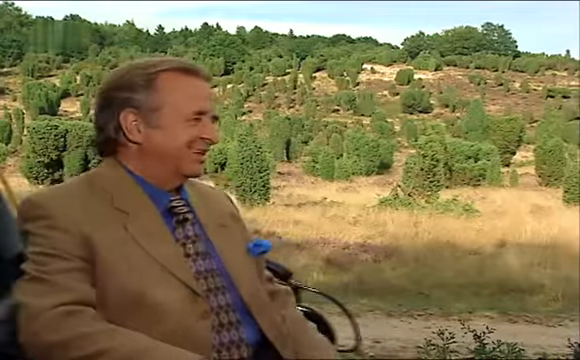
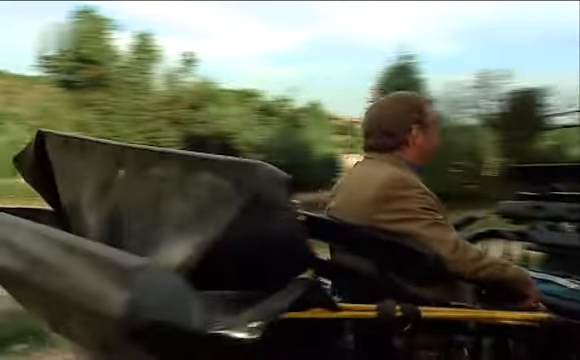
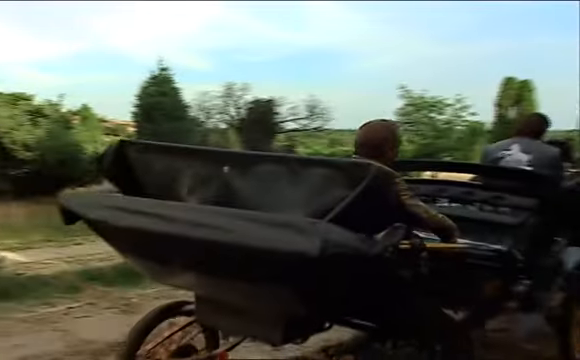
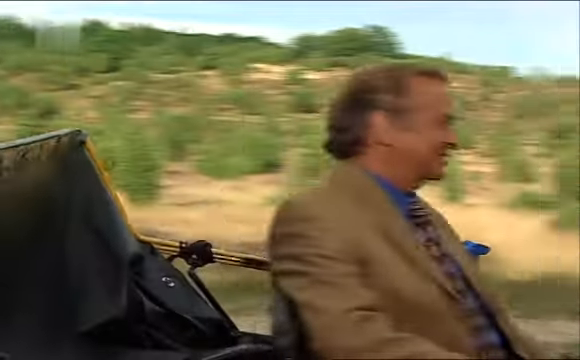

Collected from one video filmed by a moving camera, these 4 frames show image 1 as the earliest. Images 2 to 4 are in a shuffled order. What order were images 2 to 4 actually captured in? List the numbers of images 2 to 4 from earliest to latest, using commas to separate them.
4, 2, 3
